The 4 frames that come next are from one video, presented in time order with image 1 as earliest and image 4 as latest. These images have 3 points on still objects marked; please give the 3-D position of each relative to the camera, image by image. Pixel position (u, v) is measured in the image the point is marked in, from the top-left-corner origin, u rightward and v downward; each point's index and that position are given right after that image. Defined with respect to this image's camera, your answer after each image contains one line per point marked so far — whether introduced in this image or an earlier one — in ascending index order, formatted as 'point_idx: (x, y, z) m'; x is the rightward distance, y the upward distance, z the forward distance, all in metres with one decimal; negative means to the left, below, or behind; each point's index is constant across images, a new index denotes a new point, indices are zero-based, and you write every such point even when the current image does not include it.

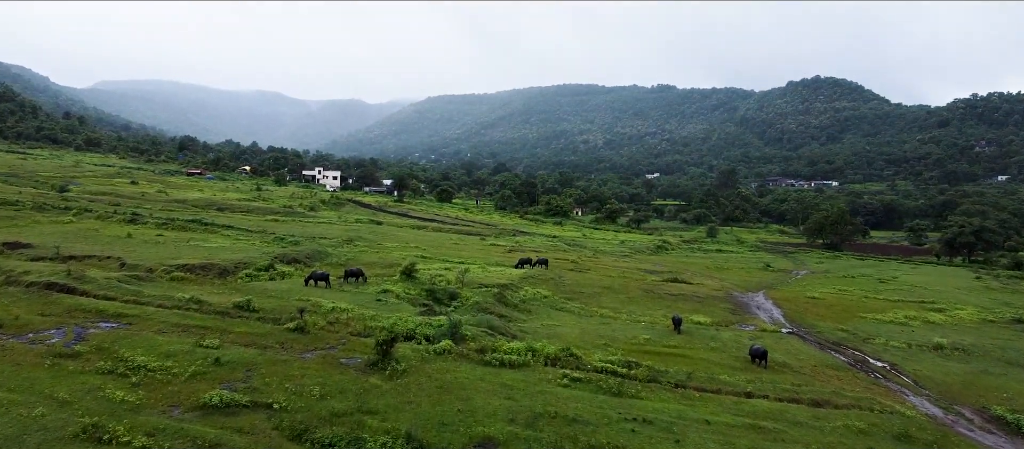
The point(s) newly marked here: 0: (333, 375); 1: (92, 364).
0: (-5.4, -4.5, +16.2) m
1: (-12.1, -4.0, +15.6) m
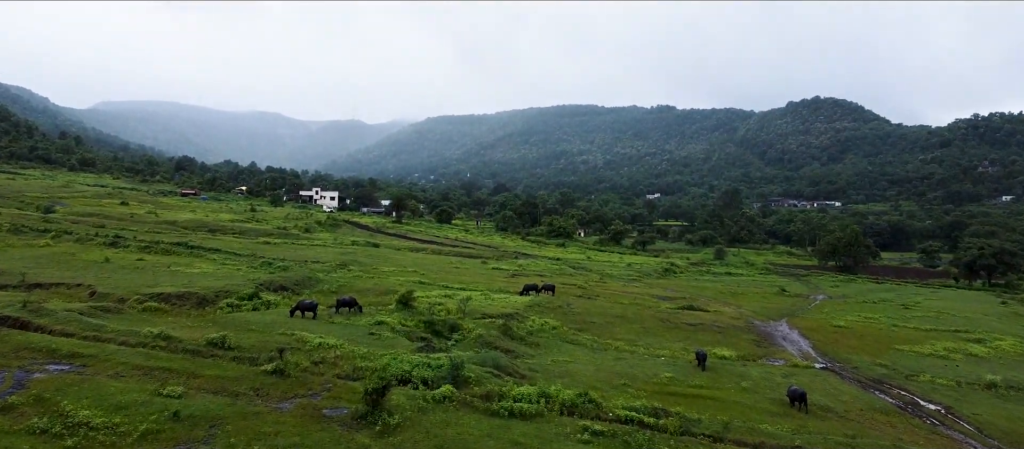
0: (-5.1, -5.2, +13.7) m
1: (-11.8, -4.7, +13.1) m
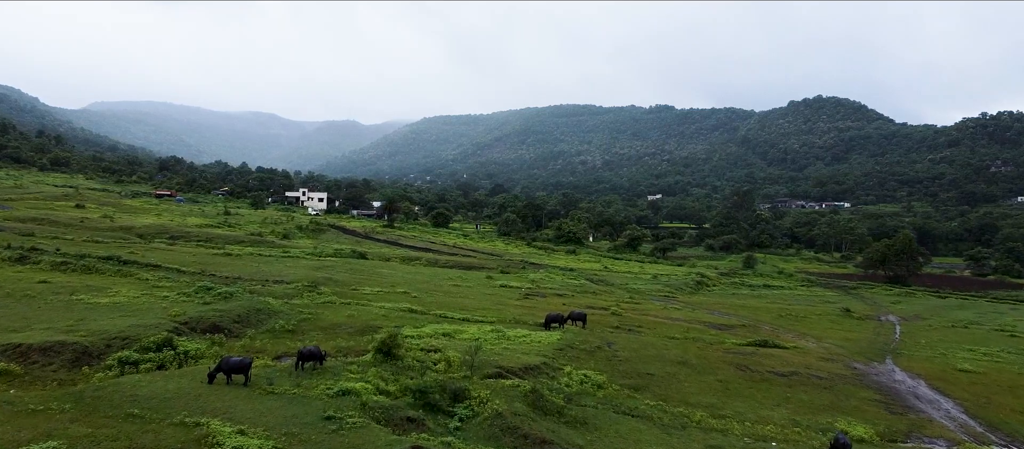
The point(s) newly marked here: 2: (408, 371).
0: (-3.9, -5.8, +5.2) m
1: (-10.7, -5.3, +4.6) m
2: (-3.5, -5.0, +18.6) m
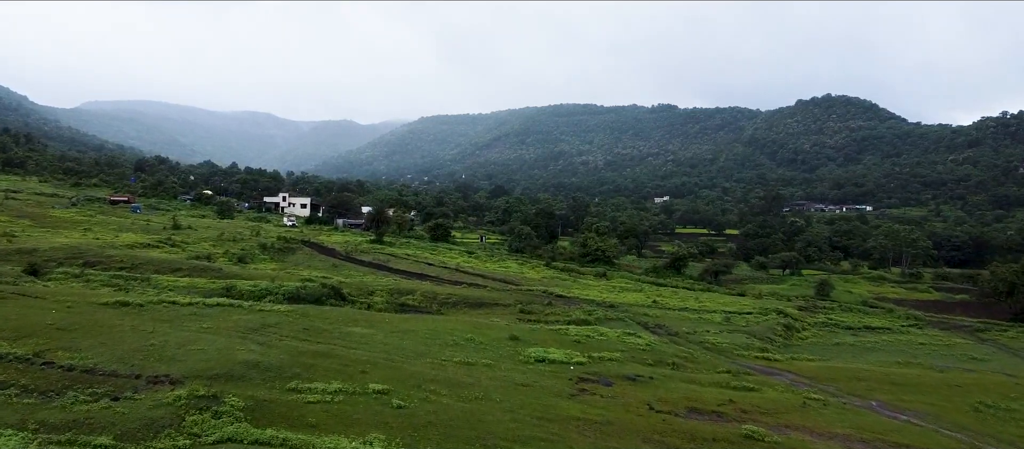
0: (-1.9, -7.6, -8.6) m
1: (-8.7, -7.1, -9.2) m
2: (-1.5, -6.8, +4.8) m
